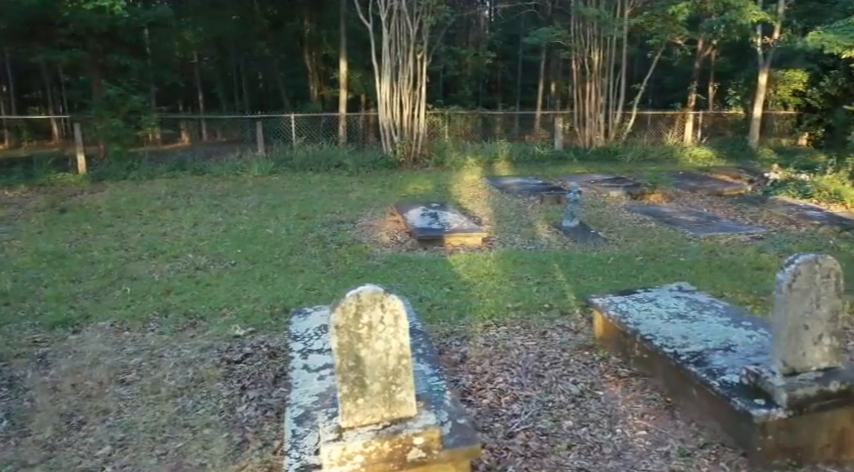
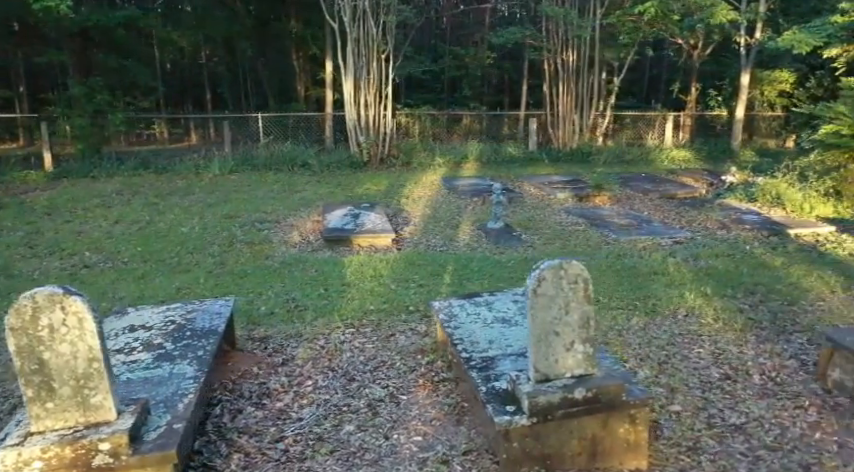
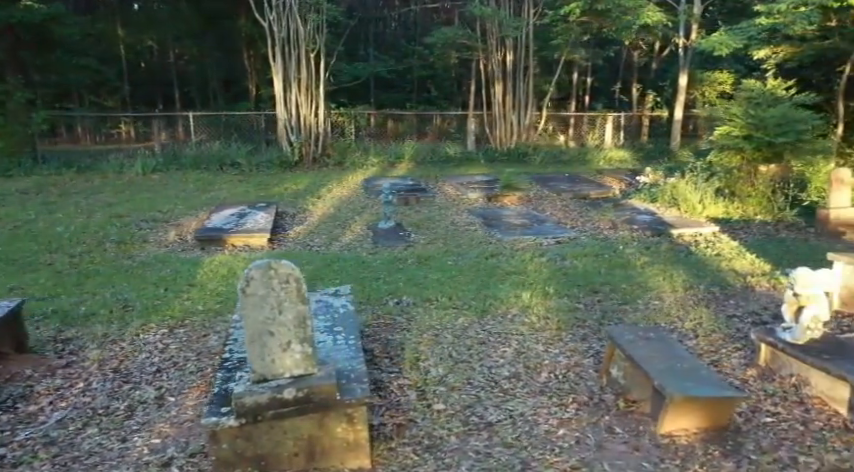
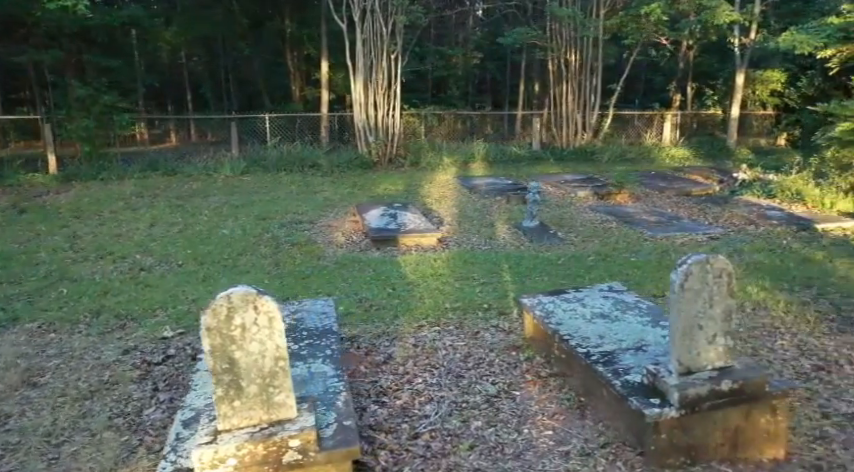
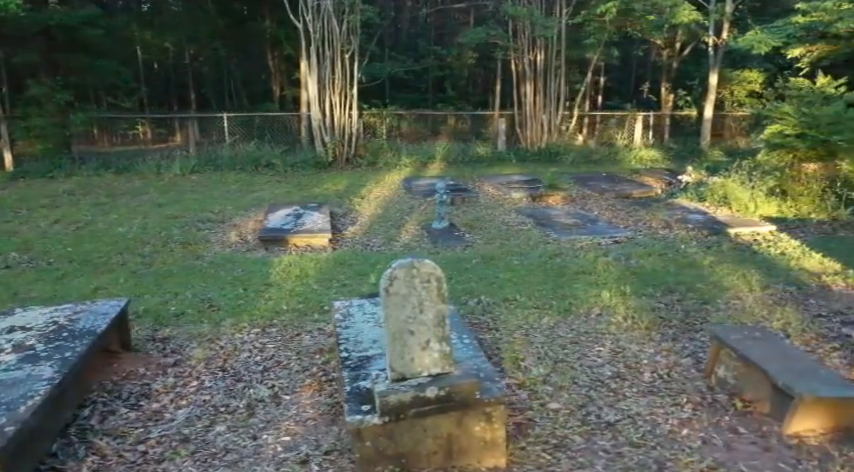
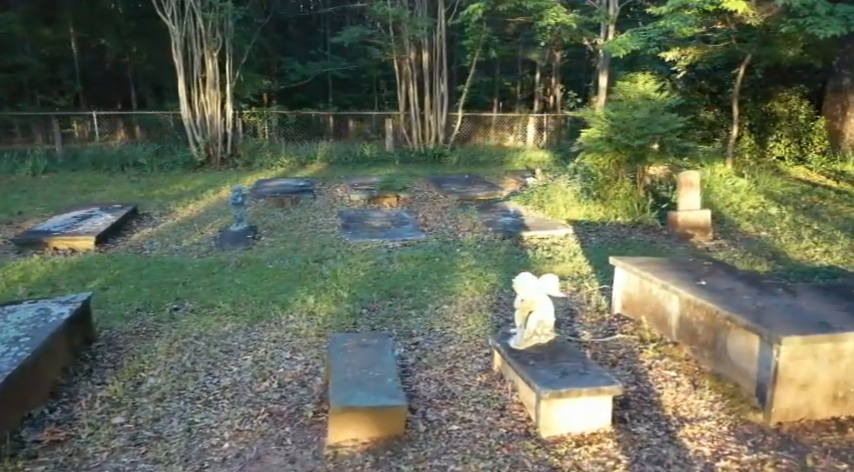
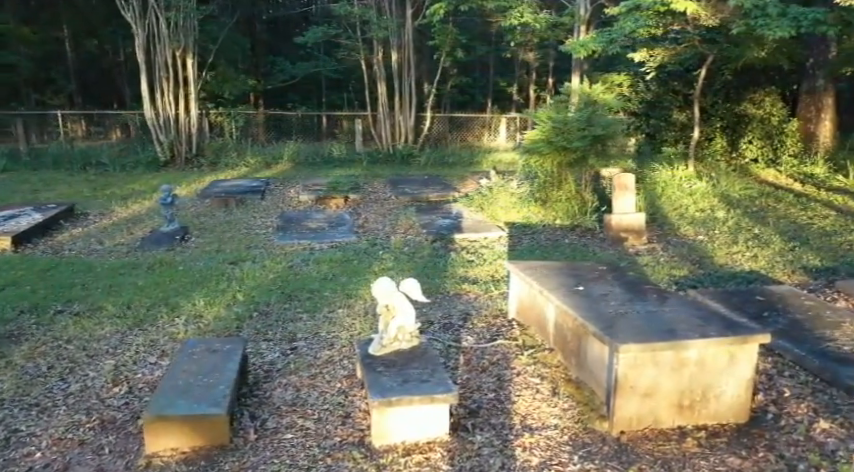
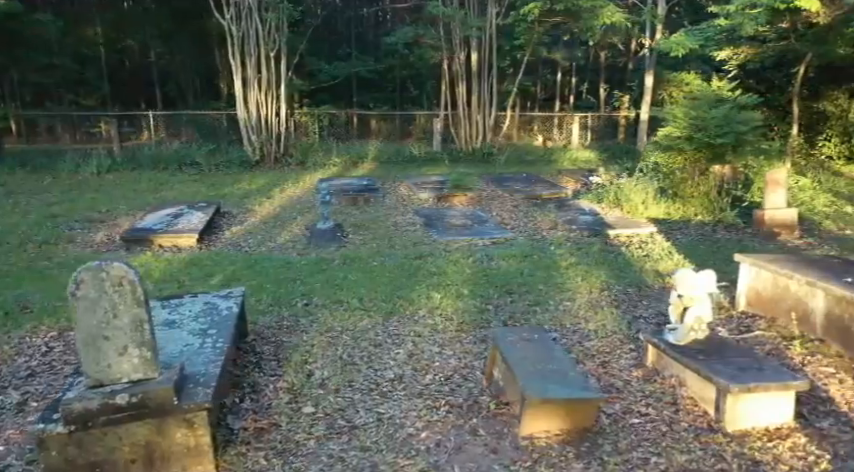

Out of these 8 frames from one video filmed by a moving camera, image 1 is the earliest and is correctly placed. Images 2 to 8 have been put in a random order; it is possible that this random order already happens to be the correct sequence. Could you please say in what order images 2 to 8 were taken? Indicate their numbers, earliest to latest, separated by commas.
4, 2, 5, 3, 8, 6, 7
